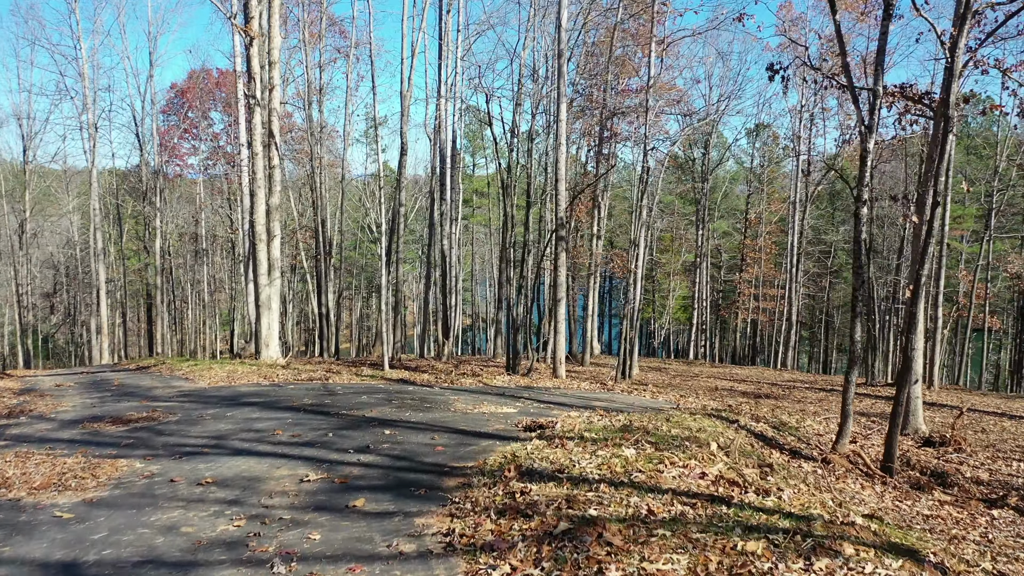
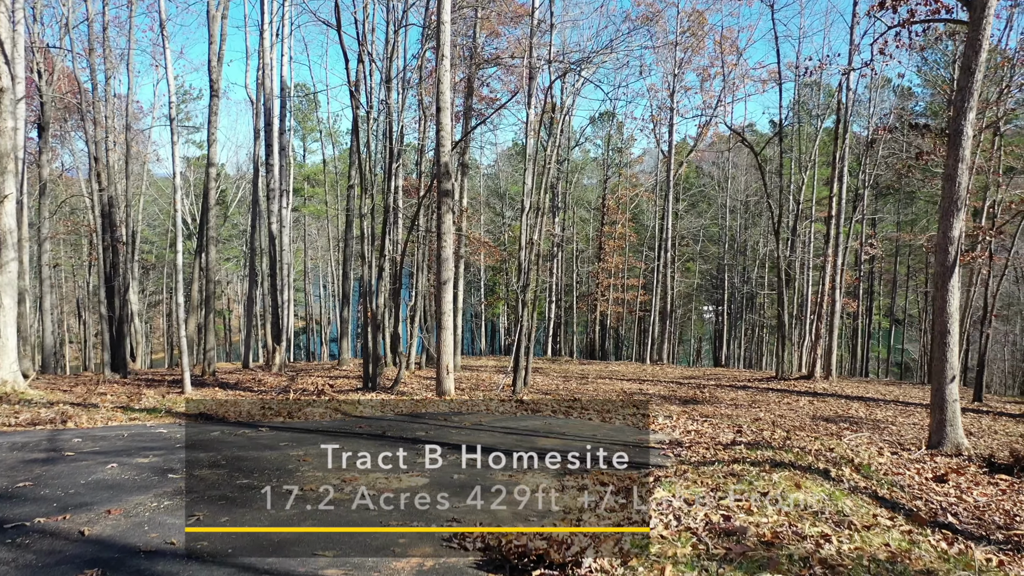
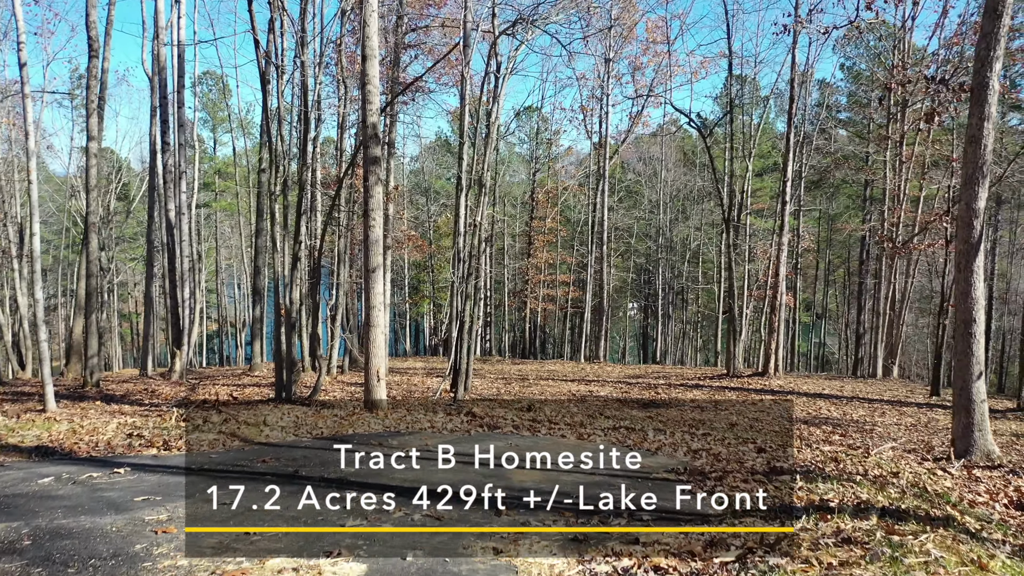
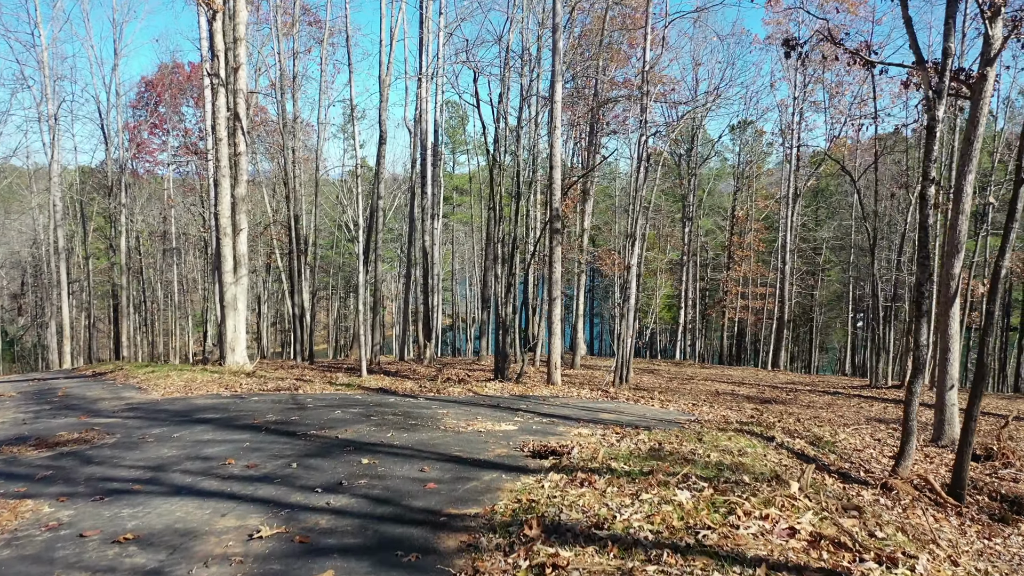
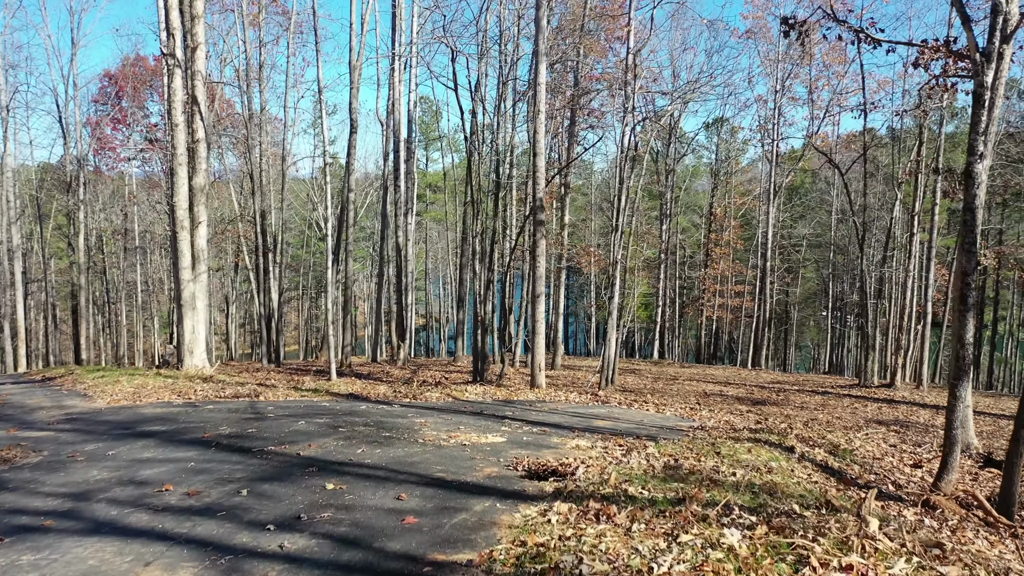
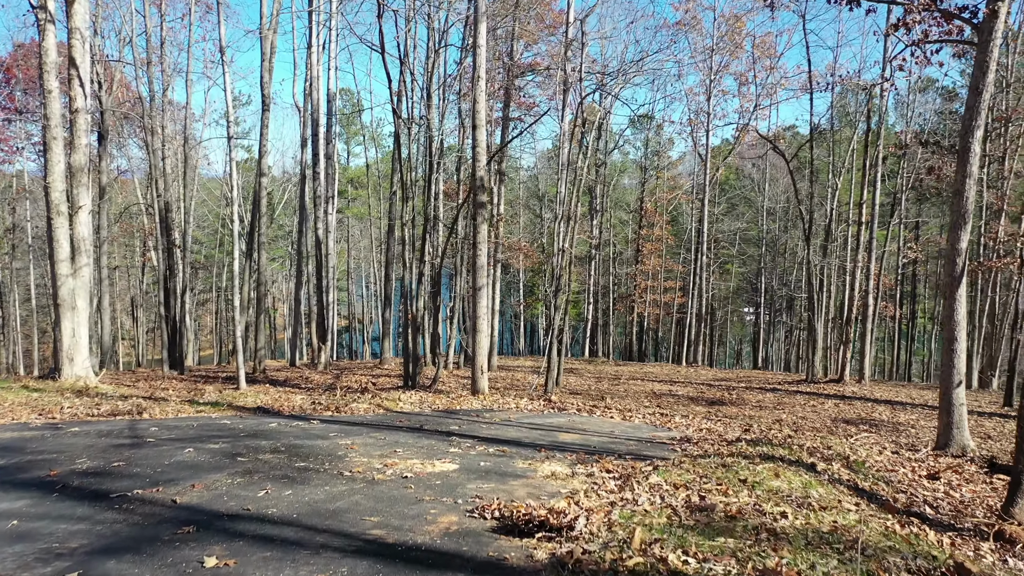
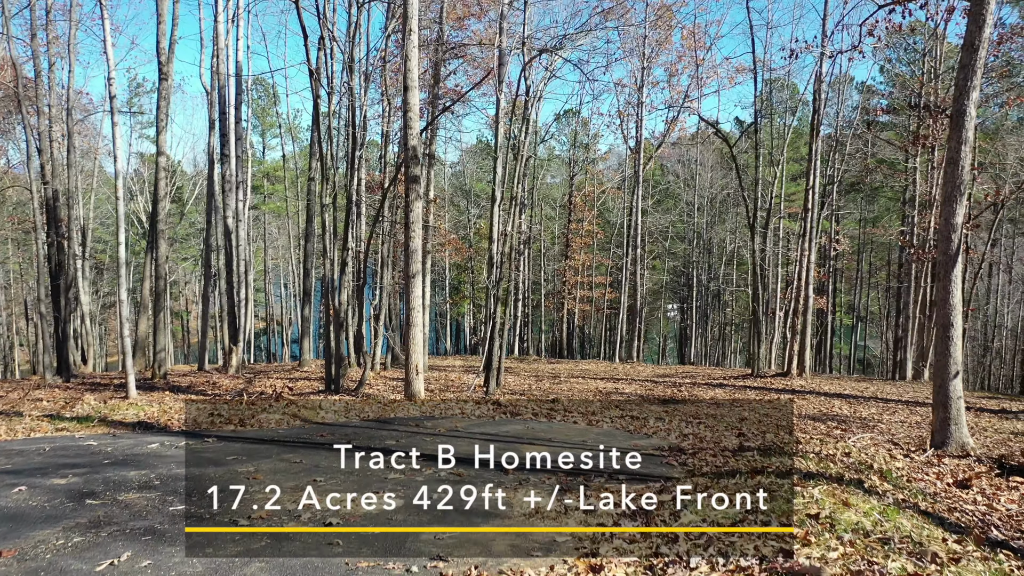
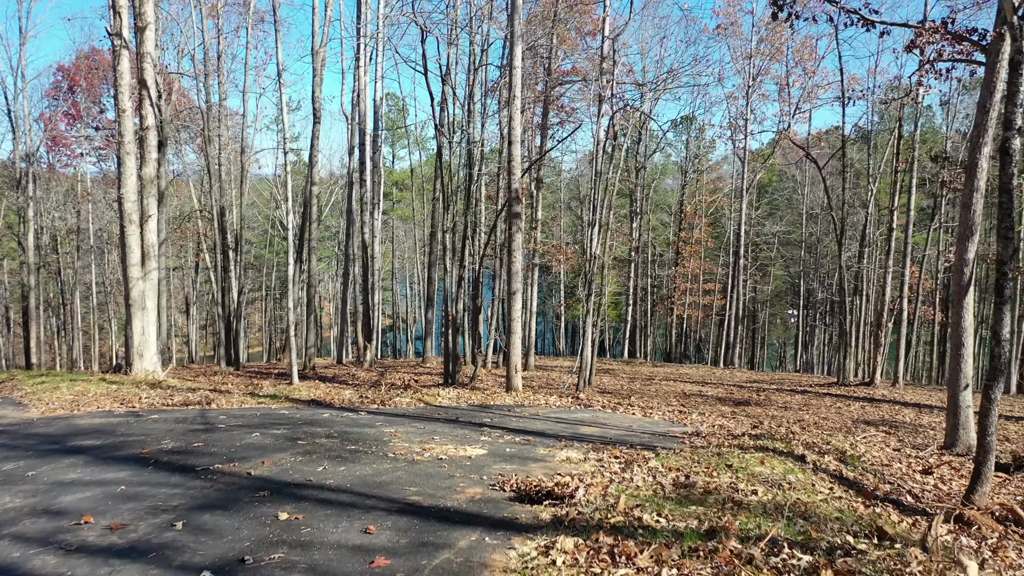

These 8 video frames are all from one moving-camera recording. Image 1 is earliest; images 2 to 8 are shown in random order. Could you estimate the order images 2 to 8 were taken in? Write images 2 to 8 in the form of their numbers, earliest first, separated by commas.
4, 5, 8, 6, 2, 7, 3
